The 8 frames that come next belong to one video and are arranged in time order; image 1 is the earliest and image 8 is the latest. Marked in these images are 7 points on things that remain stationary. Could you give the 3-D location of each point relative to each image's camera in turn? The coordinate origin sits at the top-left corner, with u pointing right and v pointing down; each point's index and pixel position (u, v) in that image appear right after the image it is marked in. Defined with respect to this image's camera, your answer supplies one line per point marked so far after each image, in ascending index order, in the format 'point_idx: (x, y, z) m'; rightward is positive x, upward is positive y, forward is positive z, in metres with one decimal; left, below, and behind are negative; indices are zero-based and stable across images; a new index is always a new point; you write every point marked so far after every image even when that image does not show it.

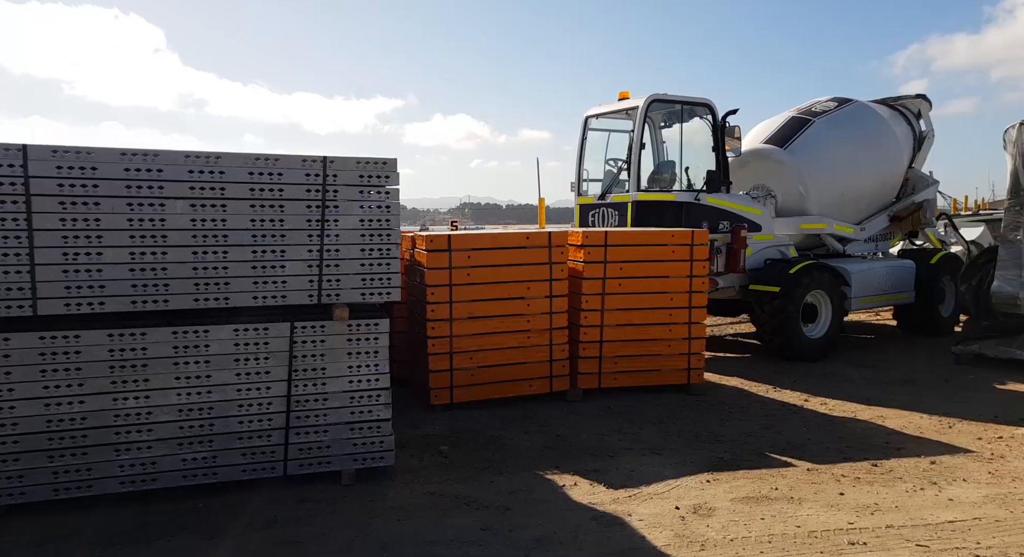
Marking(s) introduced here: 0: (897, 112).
0: (+6.5, +2.8, +11.6) m
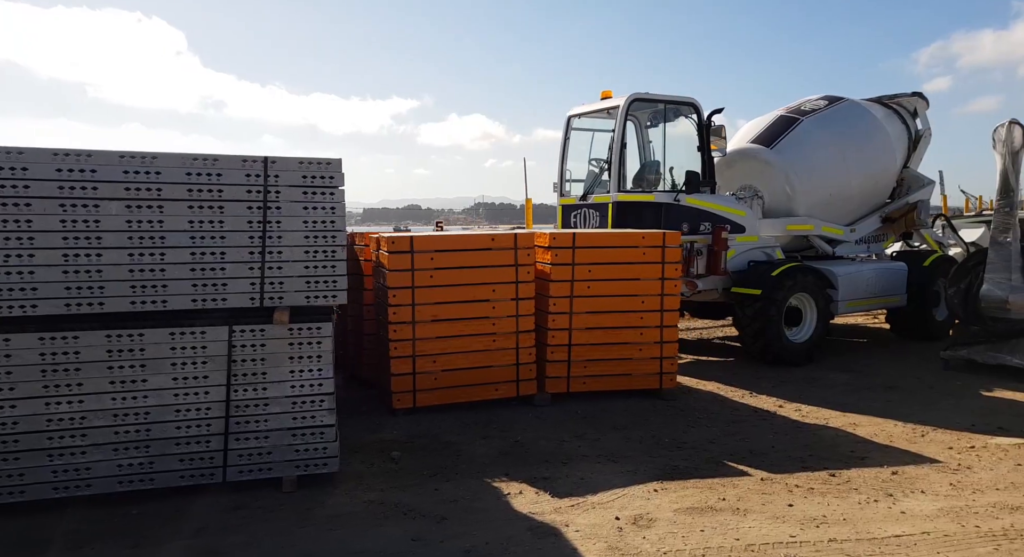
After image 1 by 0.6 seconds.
0: (+6.3, +2.7, +11.4) m
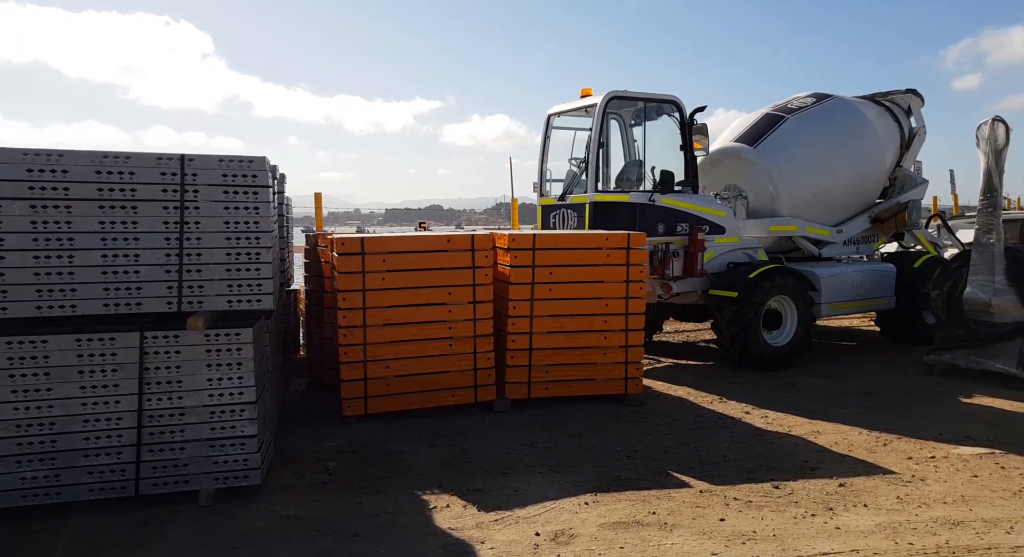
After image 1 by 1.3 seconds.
0: (+6.0, +2.7, +11.2) m
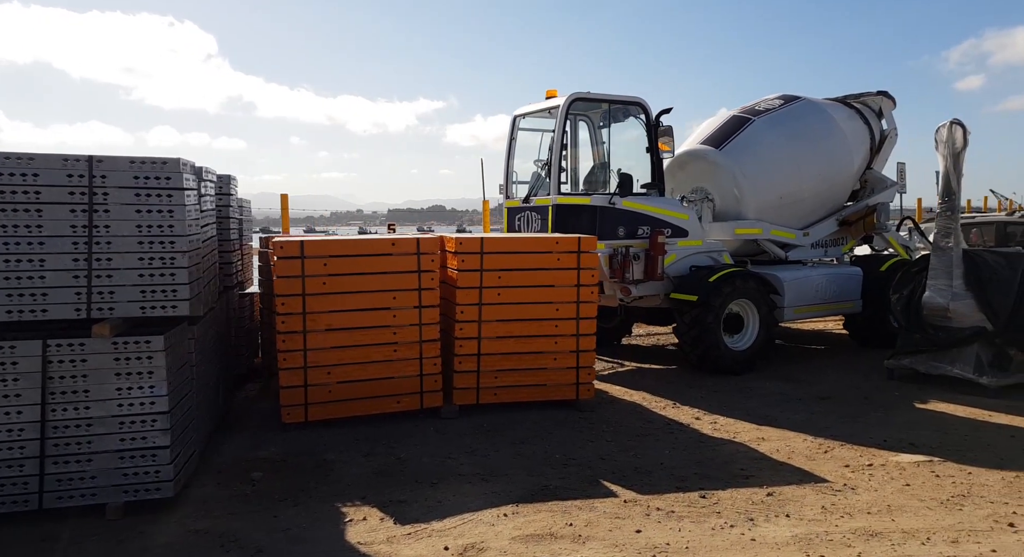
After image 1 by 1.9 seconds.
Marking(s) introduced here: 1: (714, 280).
0: (+5.4, +2.7, +11.1) m
1: (+2.4, 0.0, +8.3) m
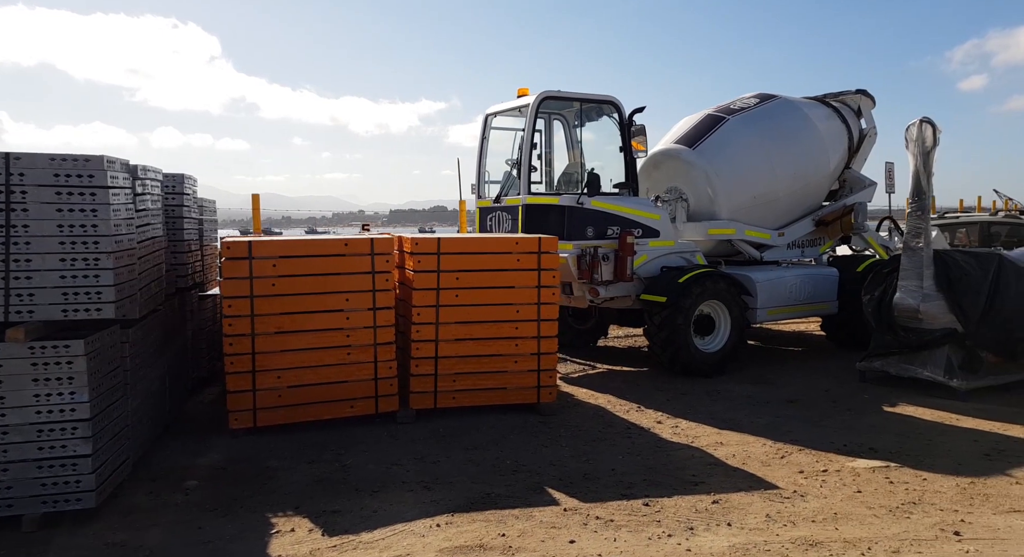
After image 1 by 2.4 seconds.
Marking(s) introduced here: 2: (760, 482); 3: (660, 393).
0: (+5.0, +2.7, +11.0) m
1: (+2.0, 0.0, +8.2) m
2: (+1.6, -1.3, +4.4) m
3: (+1.6, -1.2, +7.5) m
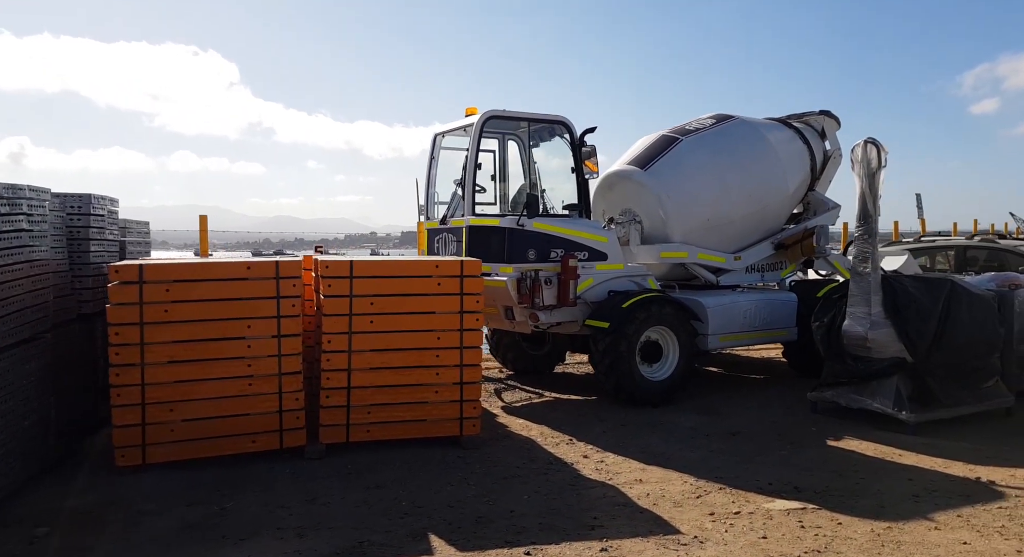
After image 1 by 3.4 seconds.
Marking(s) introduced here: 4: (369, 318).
0: (+4.3, +2.3, +10.8) m
1: (+1.3, -0.3, +7.9) m
2: (+0.9, -1.4, +4.0) m
3: (+0.9, -1.5, +7.1) m
4: (-1.2, -0.3, +5.8) m
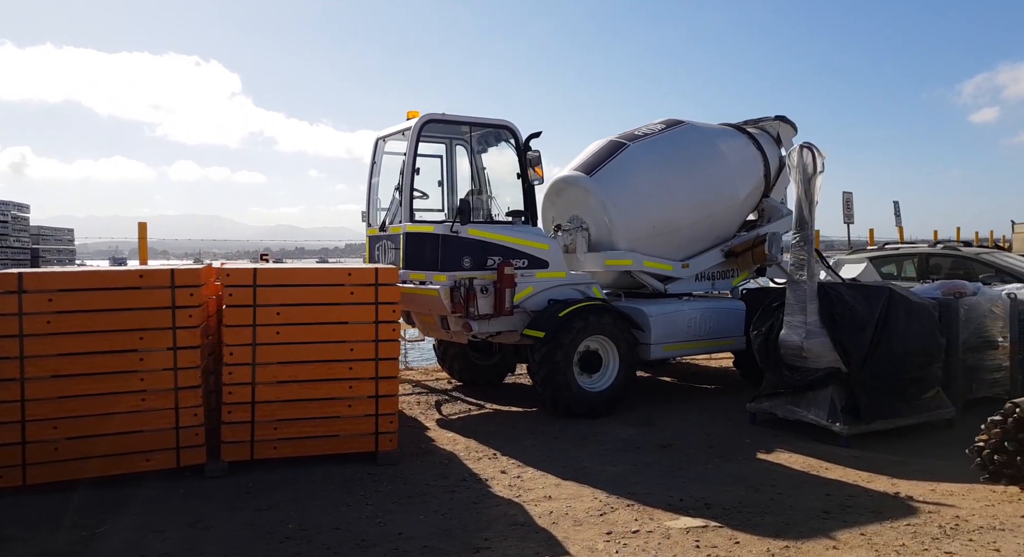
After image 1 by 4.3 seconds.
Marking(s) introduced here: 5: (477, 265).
0: (+3.5, +2.2, +10.7) m
1: (+0.6, -0.4, +7.6) m
2: (+0.2, -1.5, +3.8) m
3: (+0.2, -1.6, +6.9) m
4: (-1.9, -0.4, +5.6) m
5: (-0.4, +0.1, +8.0) m
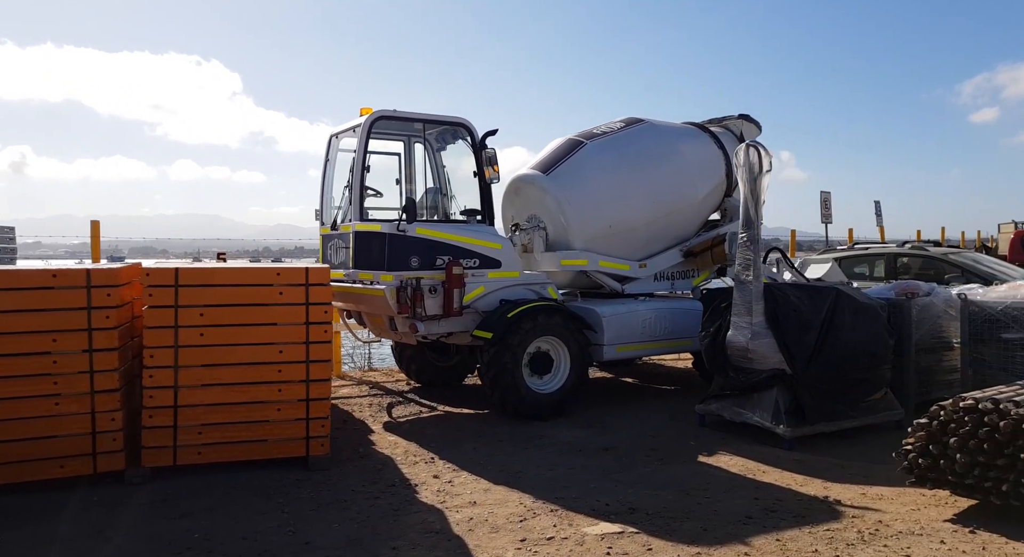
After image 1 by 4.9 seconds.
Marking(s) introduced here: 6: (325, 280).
0: (+2.9, +2.2, +10.6) m
1: (0.0, -0.4, +7.5) m
2: (-0.3, -1.5, +3.7) m
3: (-0.4, -1.5, +6.8) m
4: (-2.4, -0.4, +5.4) m
5: (-0.9, +0.1, +7.8) m
6: (-1.5, 0.0, +5.7) m
